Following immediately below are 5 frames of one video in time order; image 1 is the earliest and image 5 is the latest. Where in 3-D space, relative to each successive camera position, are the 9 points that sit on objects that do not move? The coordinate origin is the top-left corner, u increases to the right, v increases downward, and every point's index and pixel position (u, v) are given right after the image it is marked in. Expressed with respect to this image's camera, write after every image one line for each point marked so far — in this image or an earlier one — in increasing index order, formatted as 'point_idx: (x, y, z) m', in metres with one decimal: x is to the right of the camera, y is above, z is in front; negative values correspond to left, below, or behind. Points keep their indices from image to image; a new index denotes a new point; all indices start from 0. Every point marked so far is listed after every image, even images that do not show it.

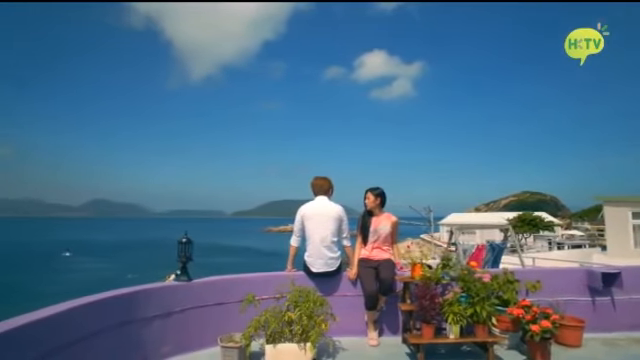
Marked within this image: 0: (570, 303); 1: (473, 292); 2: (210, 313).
0: (+3.0, -1.5, +5.0) m
1: (+1.6, -1.2, +4.3) m
2: (-1.1, -1.4, +4.2) m
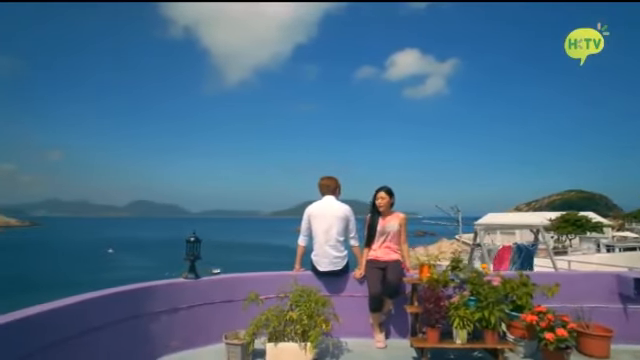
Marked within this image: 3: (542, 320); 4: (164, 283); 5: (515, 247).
0: (+3.1, -1.5, +4.7) m
1: (+1.6, -1.2, +4.2) m
2: (-1.1, -1.4, +4.4) m
3: (+2.2, -1.4, +4.1) m
4: (-1.5, -1.0, +4.1) m
5: (+3.1, -1.0, +6.5) m
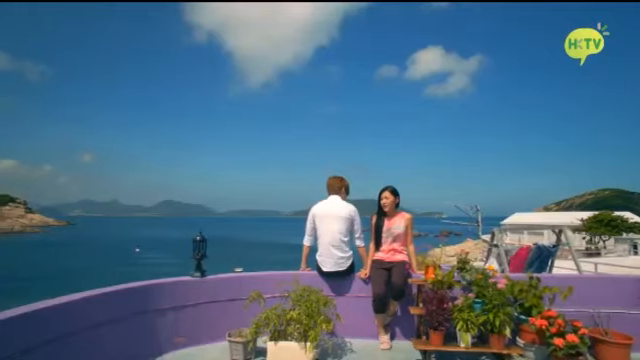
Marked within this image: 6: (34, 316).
0: (+3.2, -1.5, +4.4) m
1: (+1.6, -1.2, +4.0) m
2: (-1.1, -1.4, +4.4) m
3: (+2.2, -1.4, +3.9) m
4: (-1.5, -1.0, +4.2) m
5: (+3.2, -1.0, +6.2) m
6: (-2.1, -1.0, +3.0) m
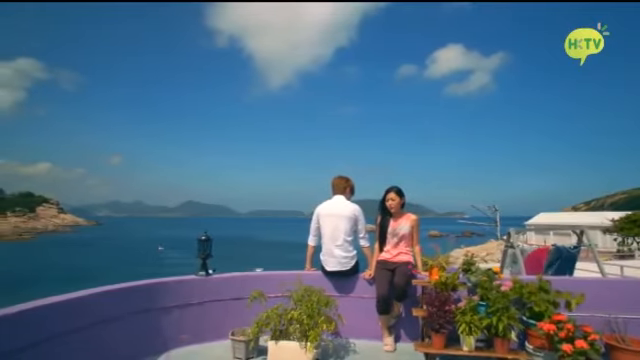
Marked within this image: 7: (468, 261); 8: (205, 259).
0: (+3.2, -1.4, +4.2) m
1: (+1.6, -1.1, +3.9) m
2: (-1.0, -1.4, +4.5) m
3: (+2.2, -1.4, +3.8) m
4: (-1.5, -1.0, +4.3) m
5: (+3.4, -1.0, +6.0) m
6: (-2.1, -1.0, +3.1) m
7: (+1.6, -0.9, +4.3) m
8: (-1.3, -0.9, +4.6) m
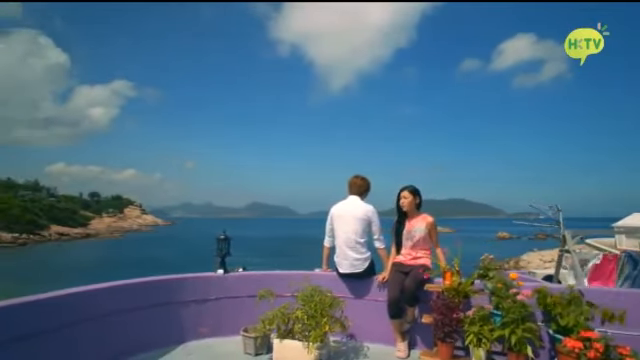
0: (+3.2, -1.4, +3.4) m
1: (+1.6, -1.1, +3.5) m
2: (-0.9, -1.4, +4.7) m
3: (+2.1, -1.3, +3.2) m
4: (-1.4, -1.1, +4.6) m
5: (+3.7, -0.9, +5.1) m
6: (-2.3, -1.0, +3.5) m
7: (+1.6, -0.8, +3.9) m
8: (-1.1, -0.9, +4.8) m
